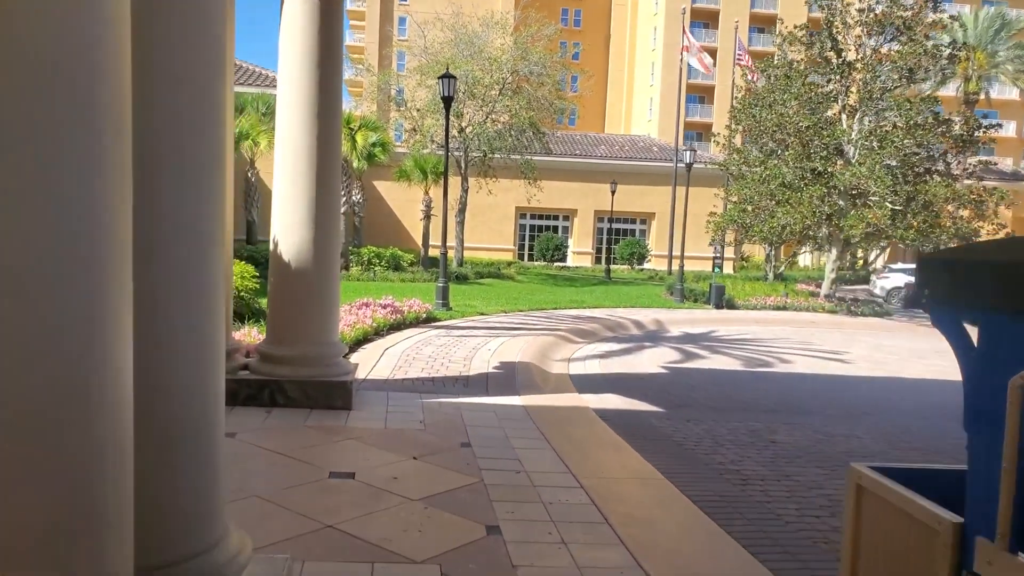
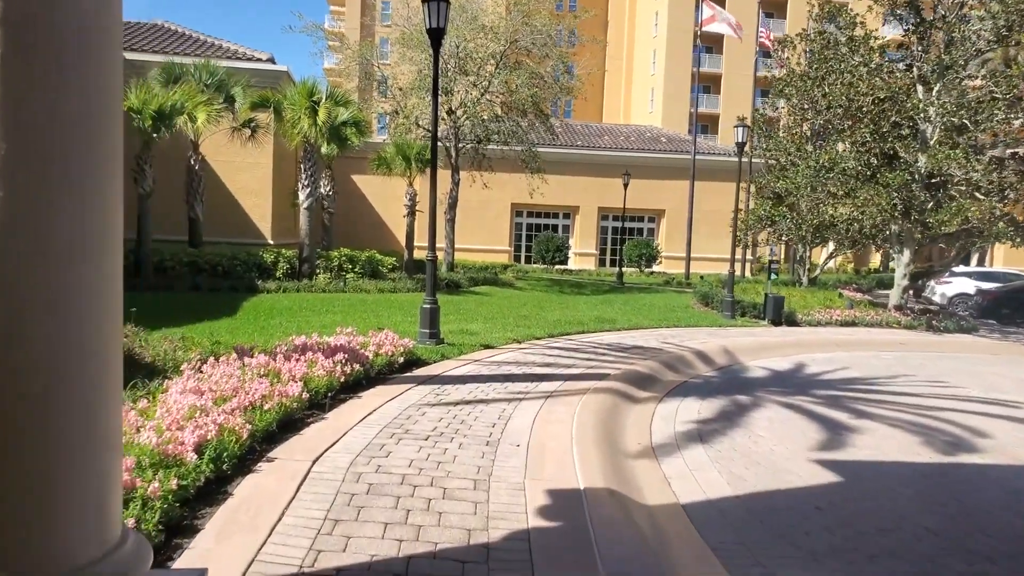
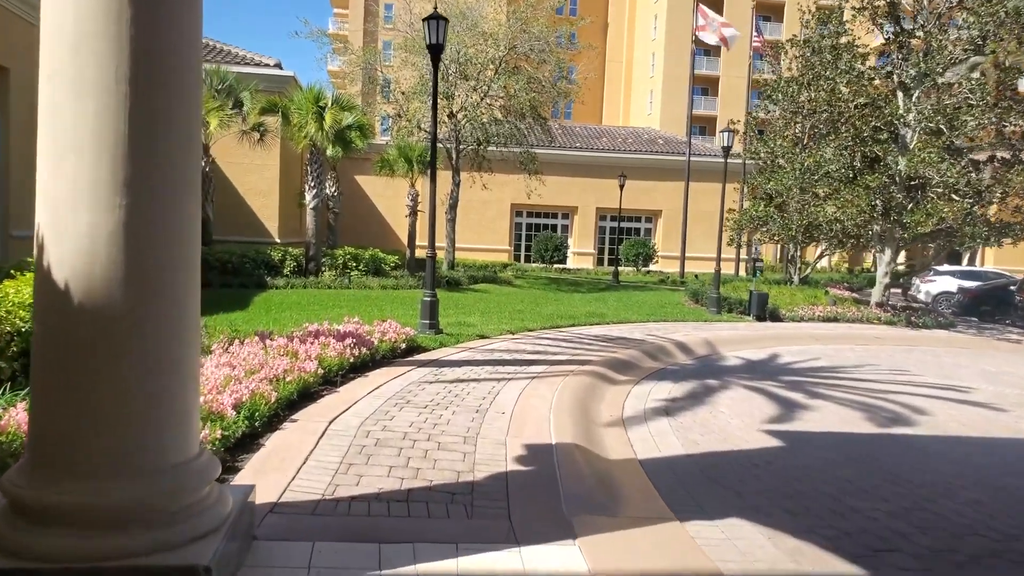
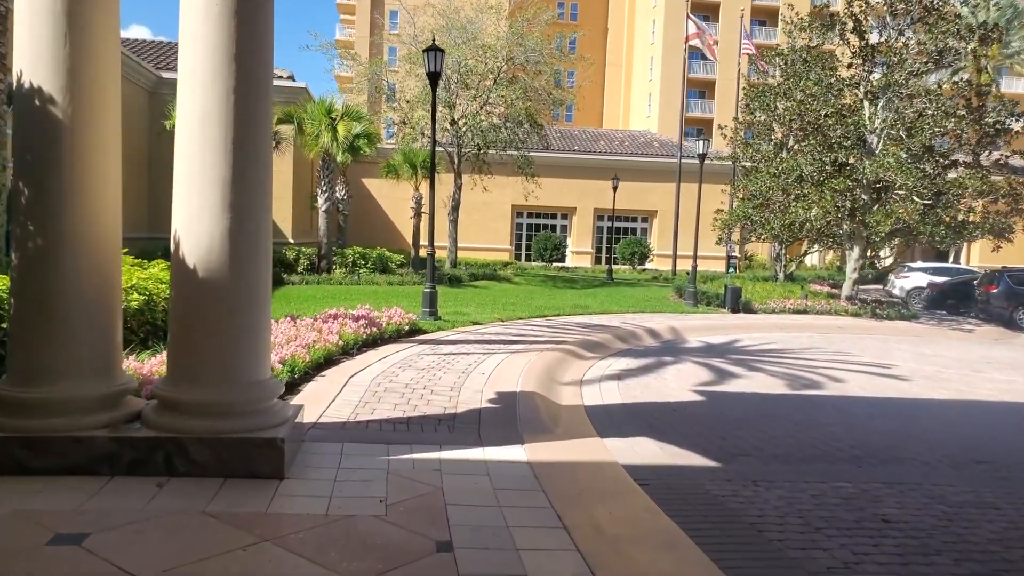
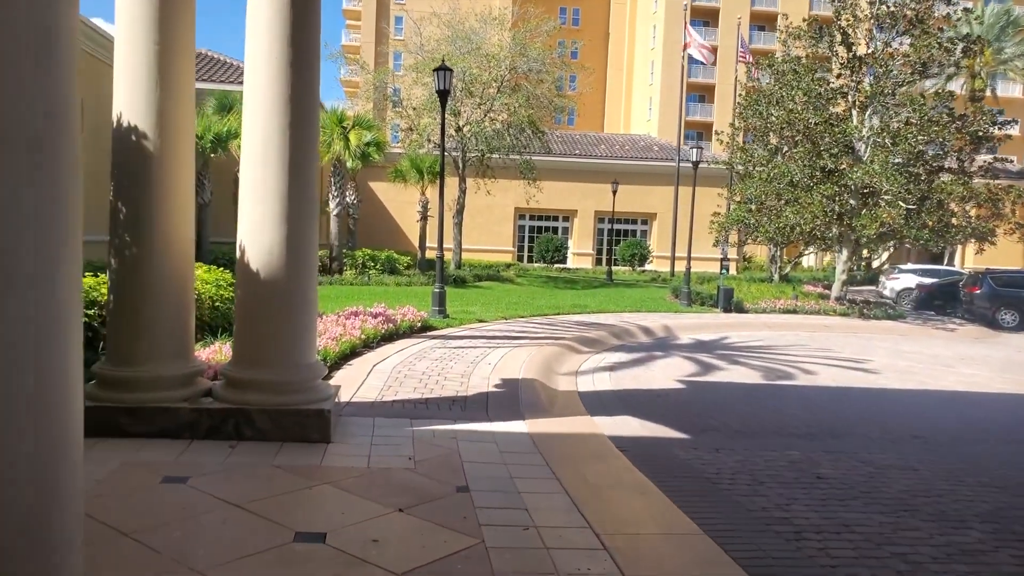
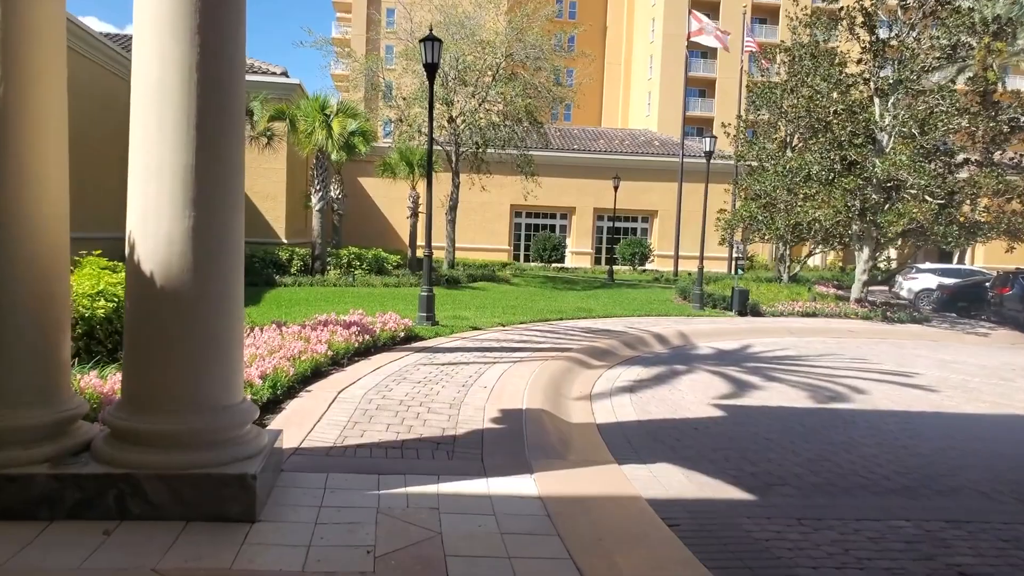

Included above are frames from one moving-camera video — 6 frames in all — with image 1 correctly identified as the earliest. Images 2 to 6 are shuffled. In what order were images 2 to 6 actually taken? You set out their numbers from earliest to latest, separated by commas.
5, 4, 6, 3, 2
